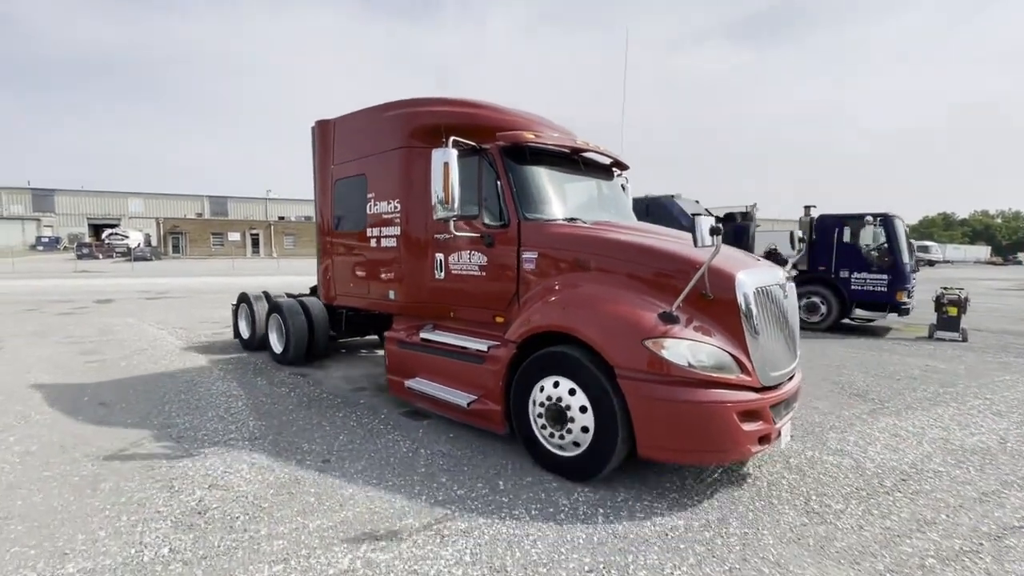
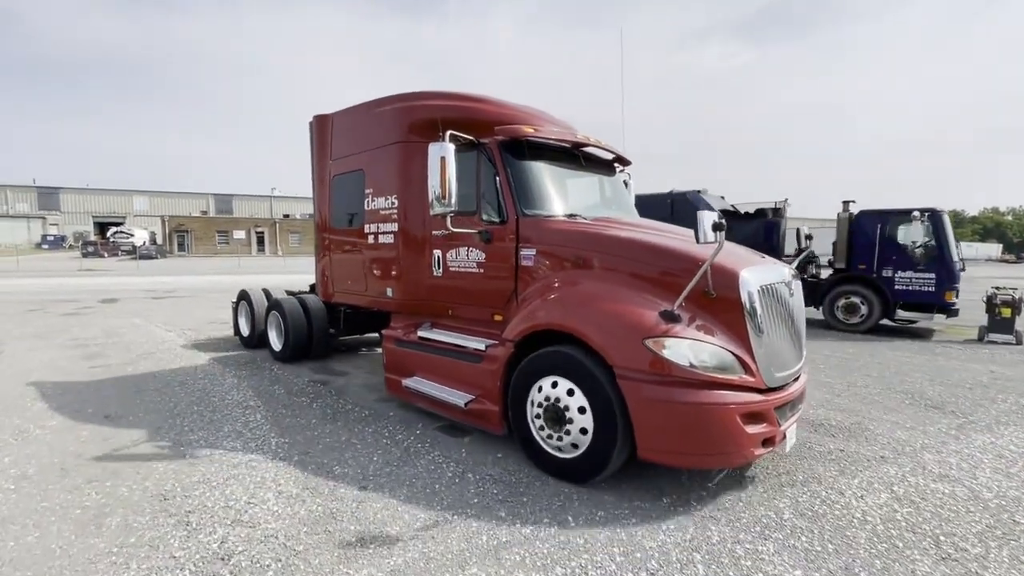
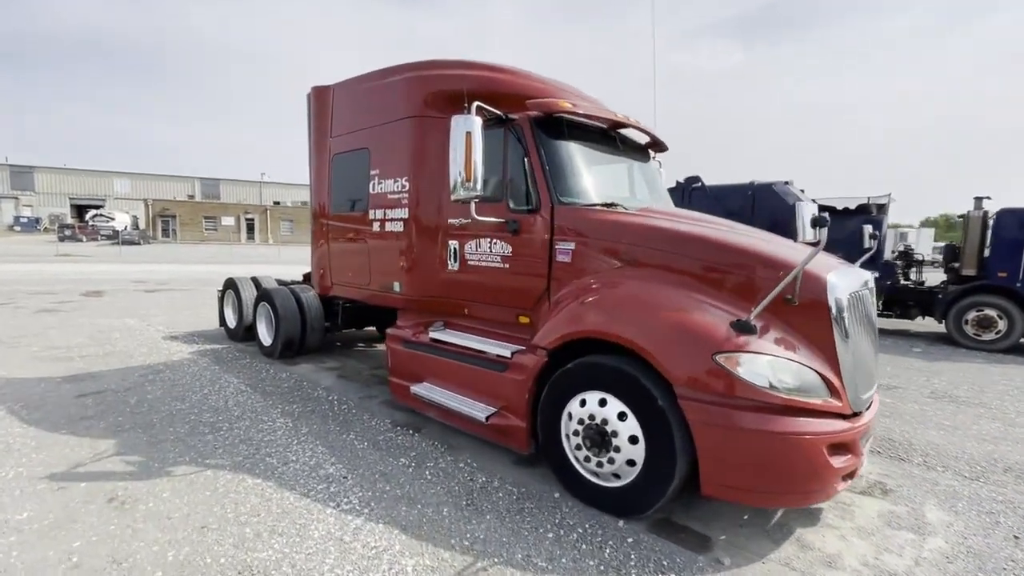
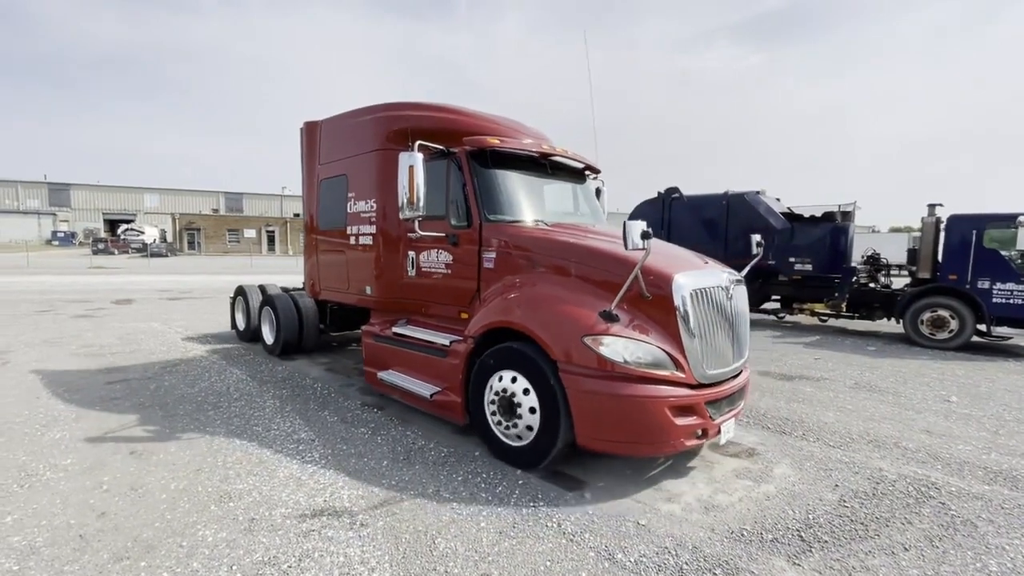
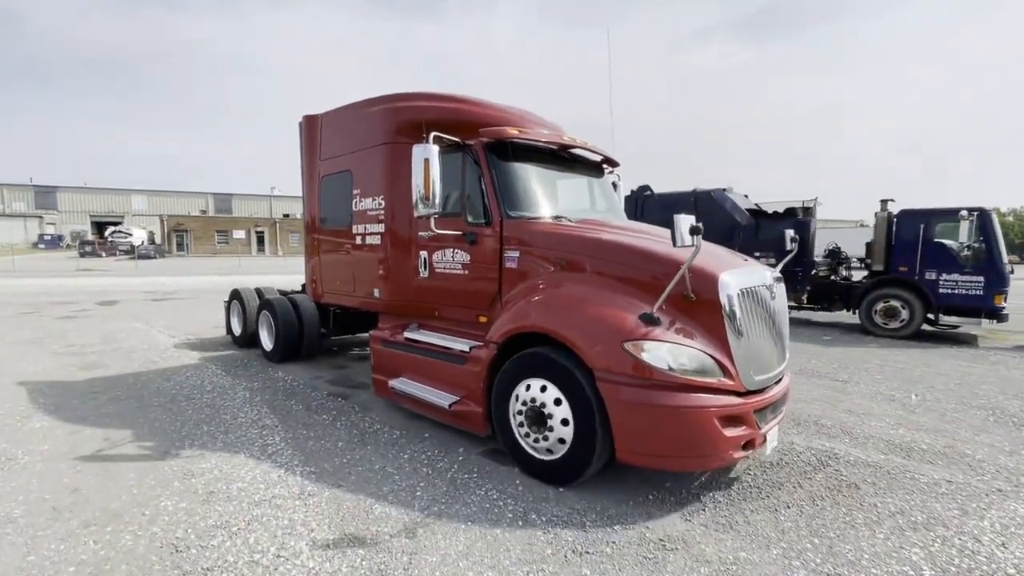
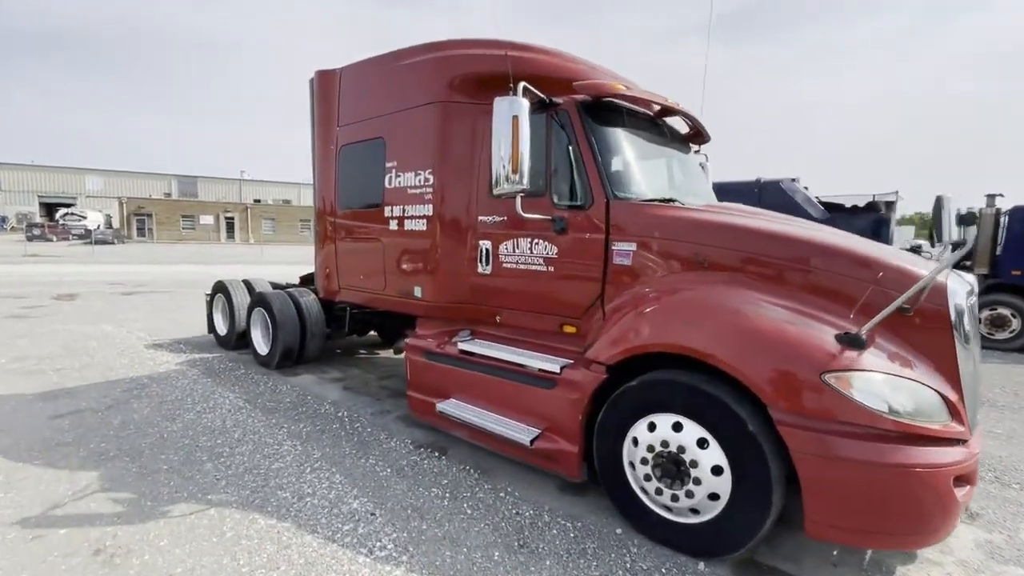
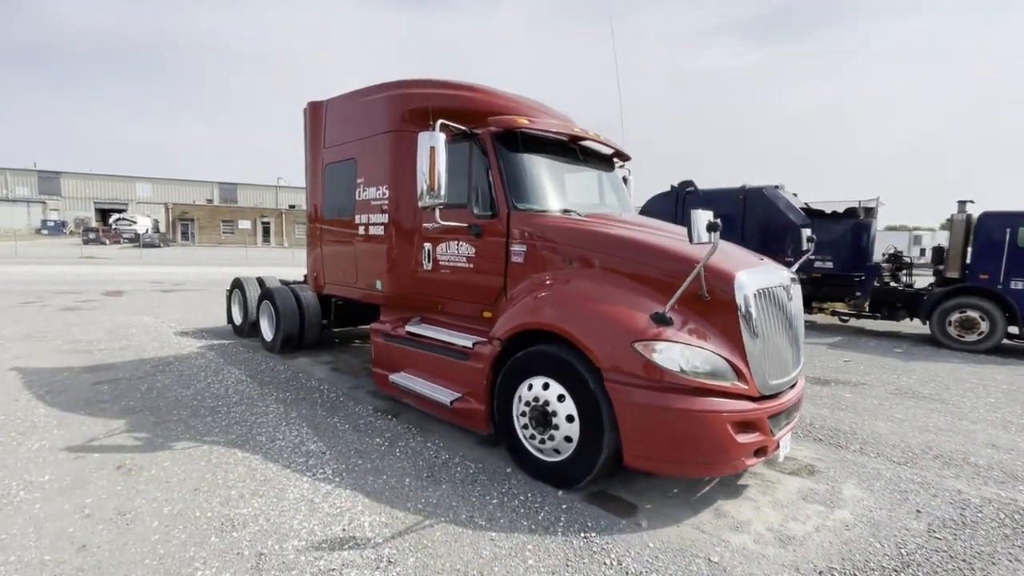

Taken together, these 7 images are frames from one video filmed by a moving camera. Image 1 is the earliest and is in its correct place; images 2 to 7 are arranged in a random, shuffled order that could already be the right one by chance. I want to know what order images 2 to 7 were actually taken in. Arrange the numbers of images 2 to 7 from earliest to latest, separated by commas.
2, 5, 4, 7, 3, 6
